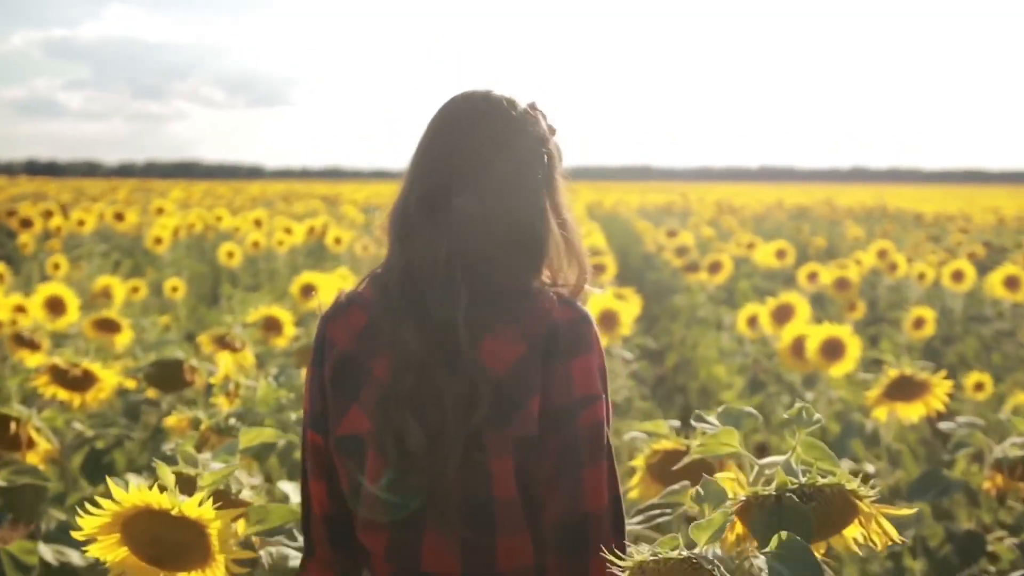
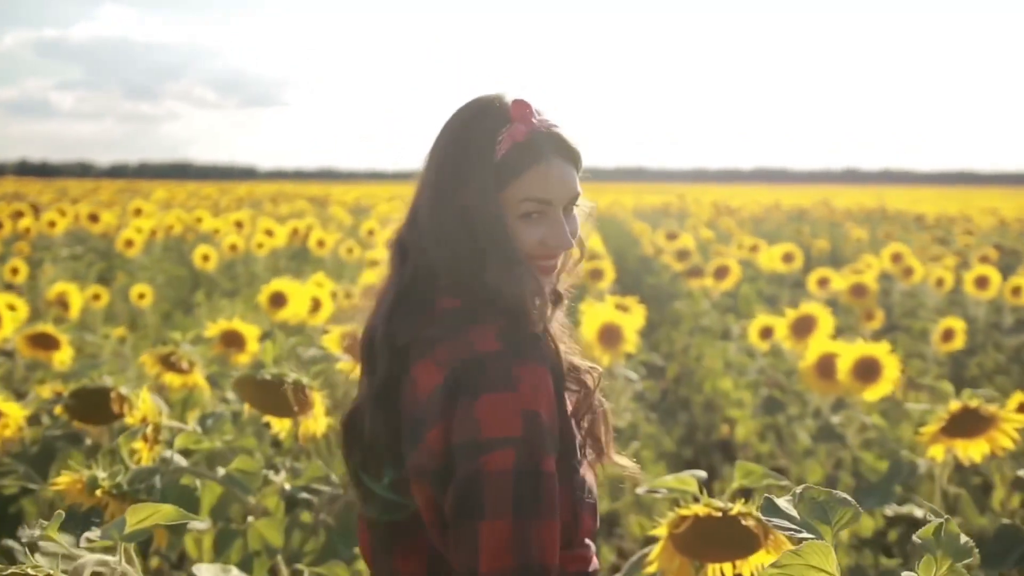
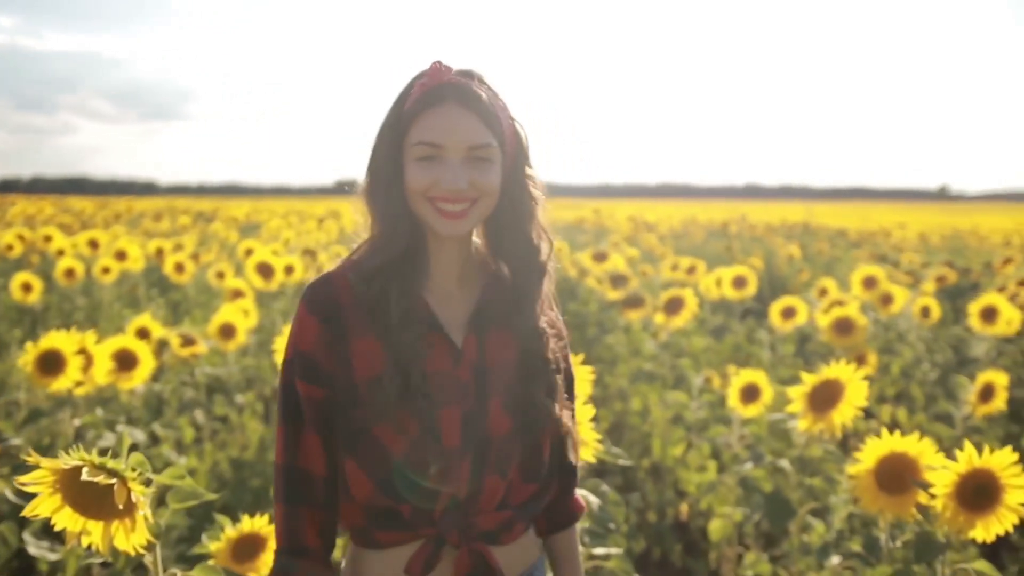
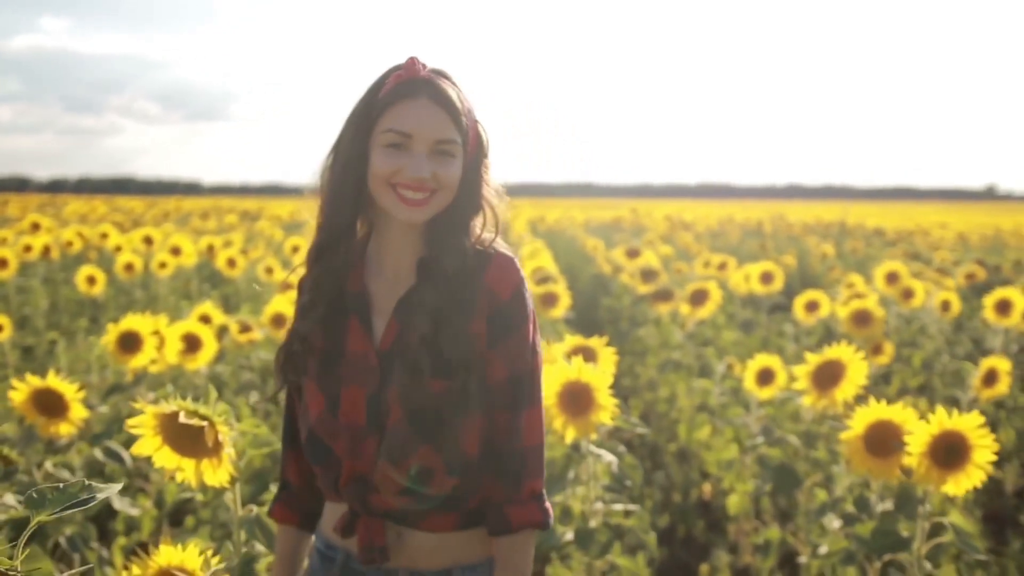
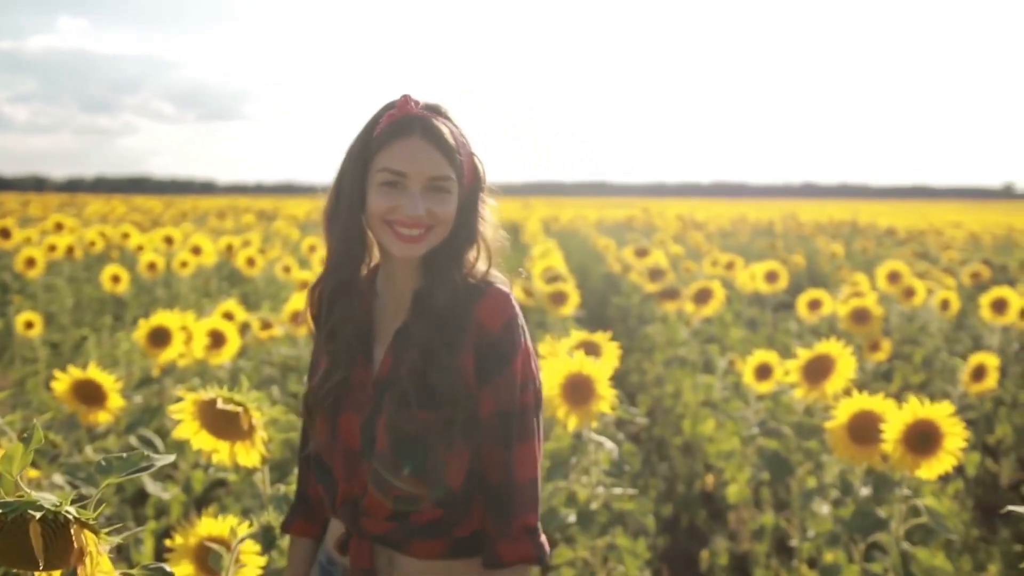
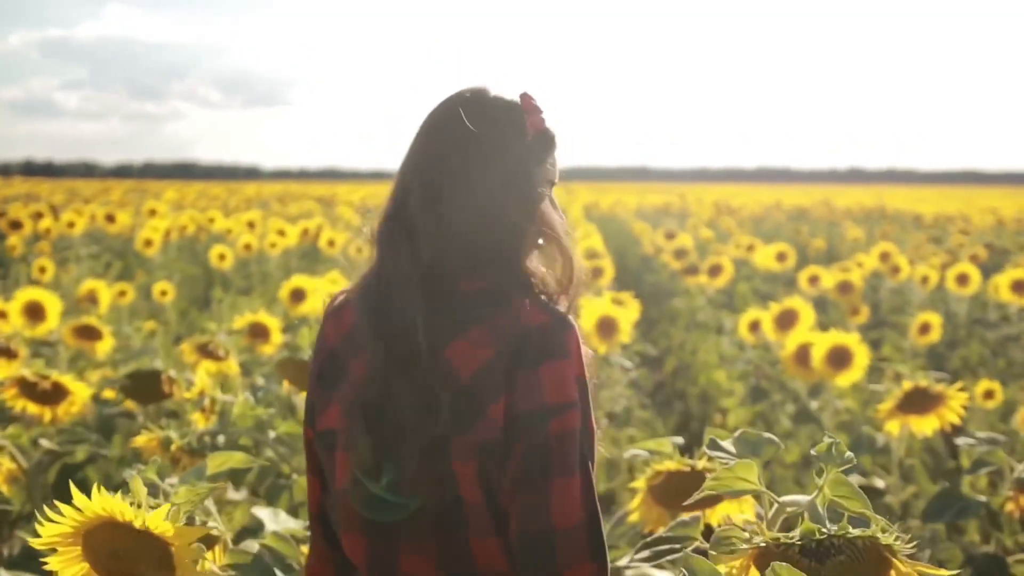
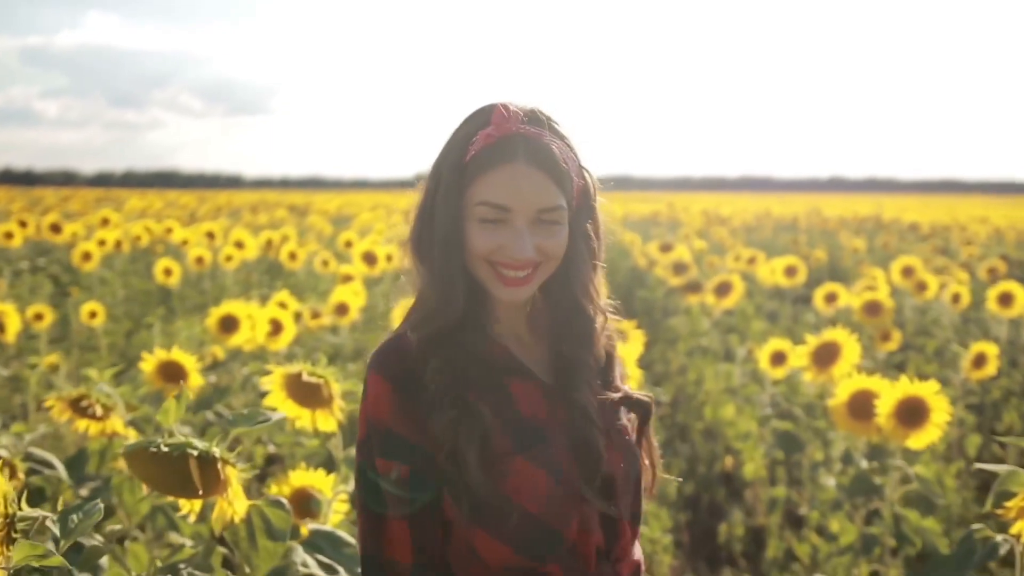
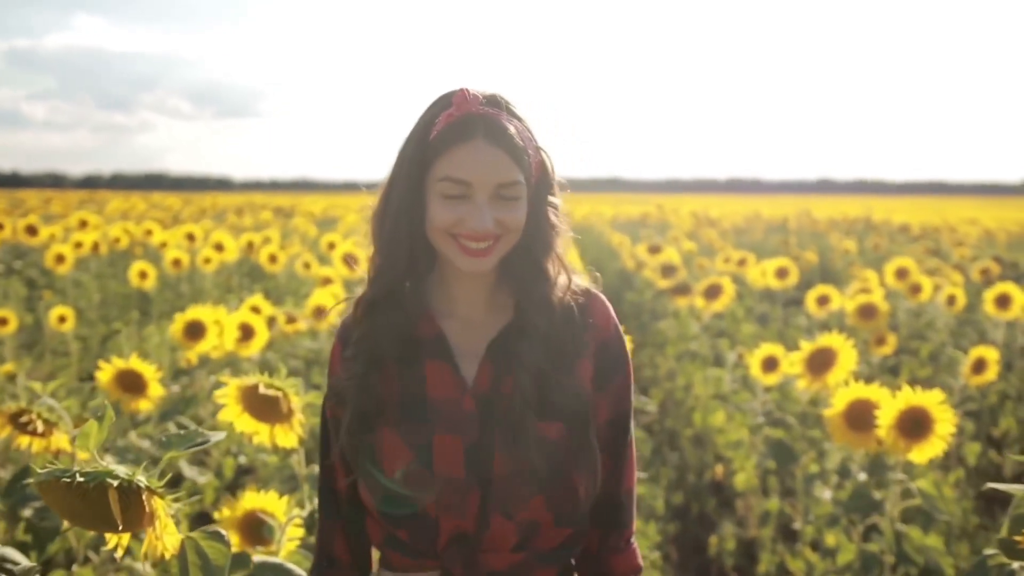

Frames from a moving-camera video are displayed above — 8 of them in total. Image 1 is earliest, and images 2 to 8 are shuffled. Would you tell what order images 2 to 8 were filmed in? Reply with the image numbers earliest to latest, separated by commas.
6, 2, 7, 8, 5, 4, 3
